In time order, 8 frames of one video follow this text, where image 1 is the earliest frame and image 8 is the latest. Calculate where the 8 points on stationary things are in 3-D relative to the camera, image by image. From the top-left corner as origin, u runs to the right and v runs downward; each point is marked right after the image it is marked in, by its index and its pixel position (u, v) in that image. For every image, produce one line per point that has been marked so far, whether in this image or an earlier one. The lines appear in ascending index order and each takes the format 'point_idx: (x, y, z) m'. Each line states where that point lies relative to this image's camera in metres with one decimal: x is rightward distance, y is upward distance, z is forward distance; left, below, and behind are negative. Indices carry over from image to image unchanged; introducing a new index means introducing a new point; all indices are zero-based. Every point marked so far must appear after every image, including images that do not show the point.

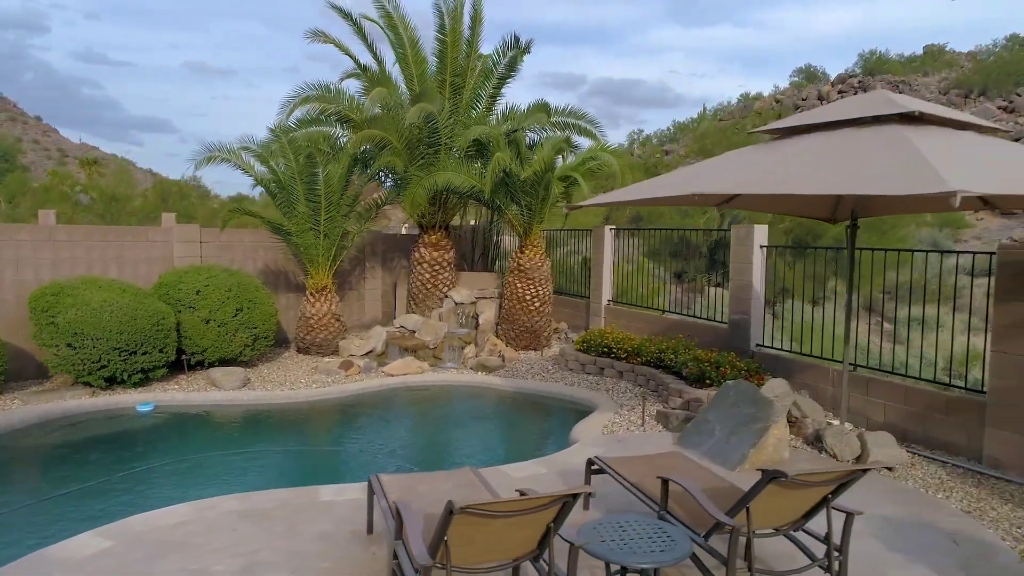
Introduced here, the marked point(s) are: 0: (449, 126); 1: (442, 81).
0: (-0.8, +1.9, +8.6) m
1: (-0.9, +2.5, +8.8) m
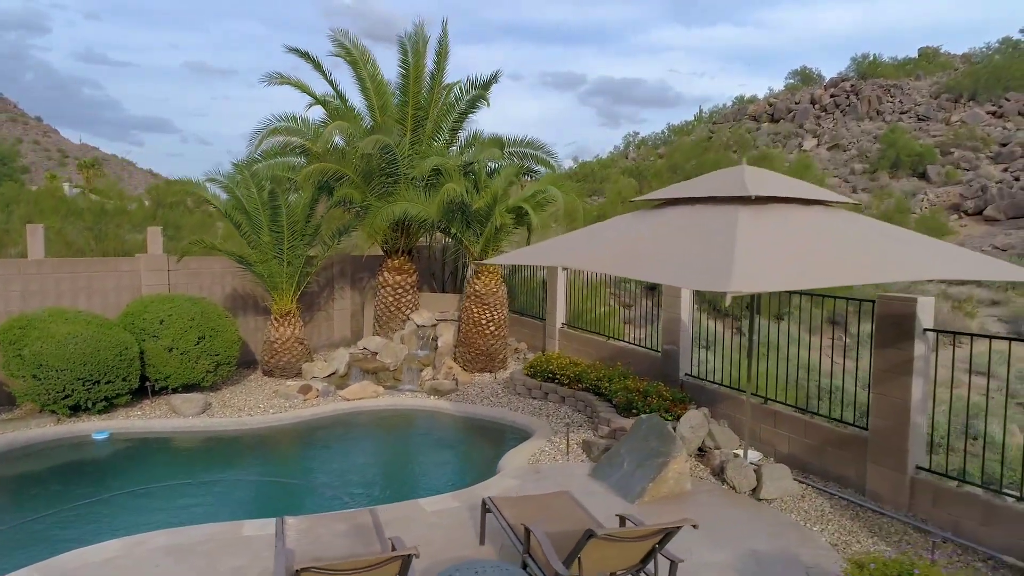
0: (-1.3, +1.6, +8.9) m
1: (-1.4, +2.2, +9.2) m
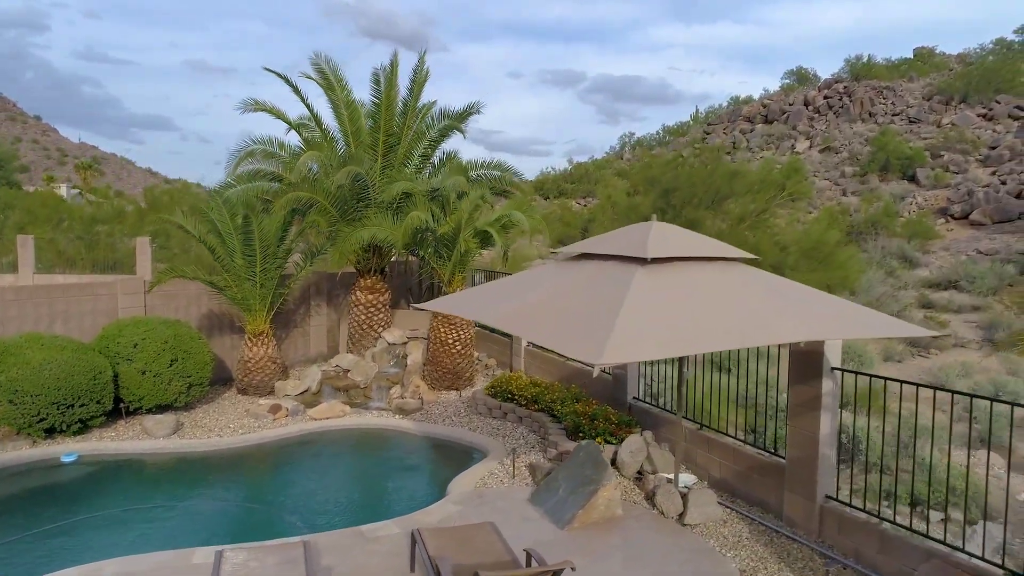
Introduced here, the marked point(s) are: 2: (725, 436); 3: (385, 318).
0: (-1.8, +1.3, +9.2) m
1: (-1.8, +2.0, +9.5) m
2: (+1.7, -1.2, +5.8) m
3: (-1.8, -0.4, +10.0) m
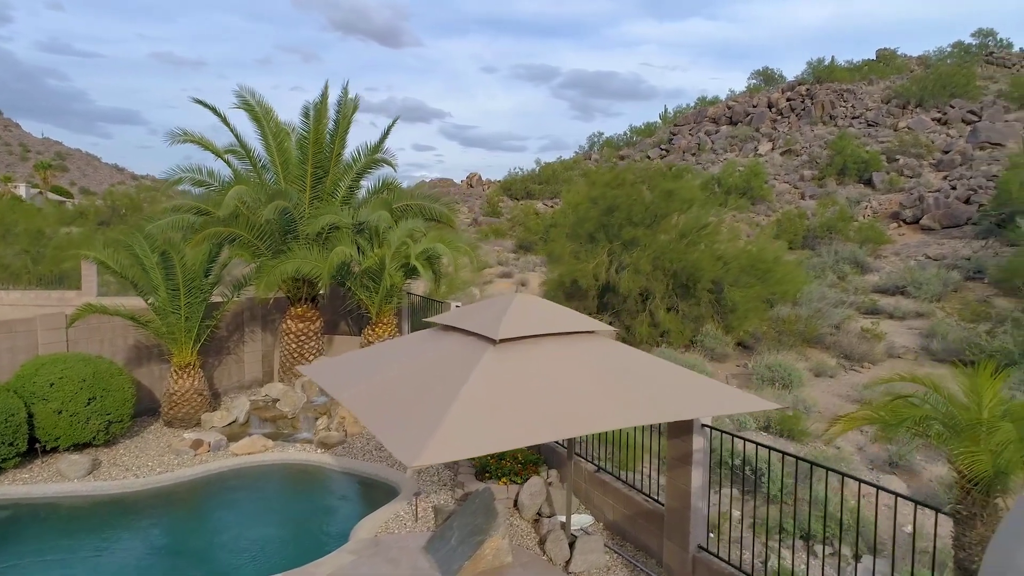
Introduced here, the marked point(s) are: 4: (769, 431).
0: (-2.7, +0.9, +9.3) m
1: (-2.8, +1.6, +9.5) m
2: (+0.9, -1.6, +6.0) m
3: (-2.7, -0.8, +10.1) m
4: (+3.6, -2.0, +10.0) m
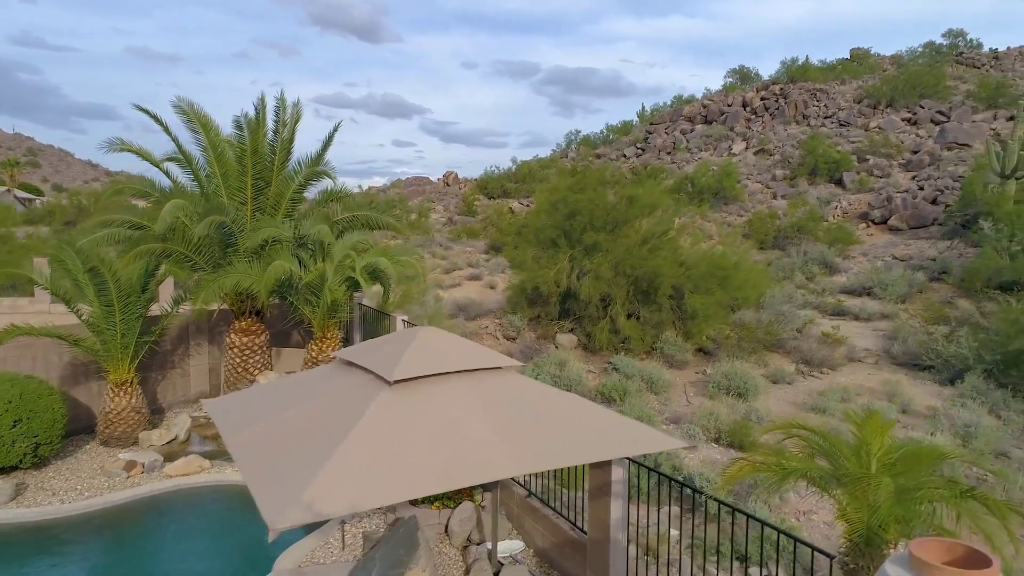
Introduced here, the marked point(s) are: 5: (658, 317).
0: (-3.4, +0.7, +9.1) m
1: (-3.5, +1.4, +9.3) m
2: (+0.3, -1.8, +5.9) m
3: (-3.4, -1.0, +9.9) m
4: (+2.9, -2.1, +9.9) m
5: (+3.0, -0.6, +14.9) m
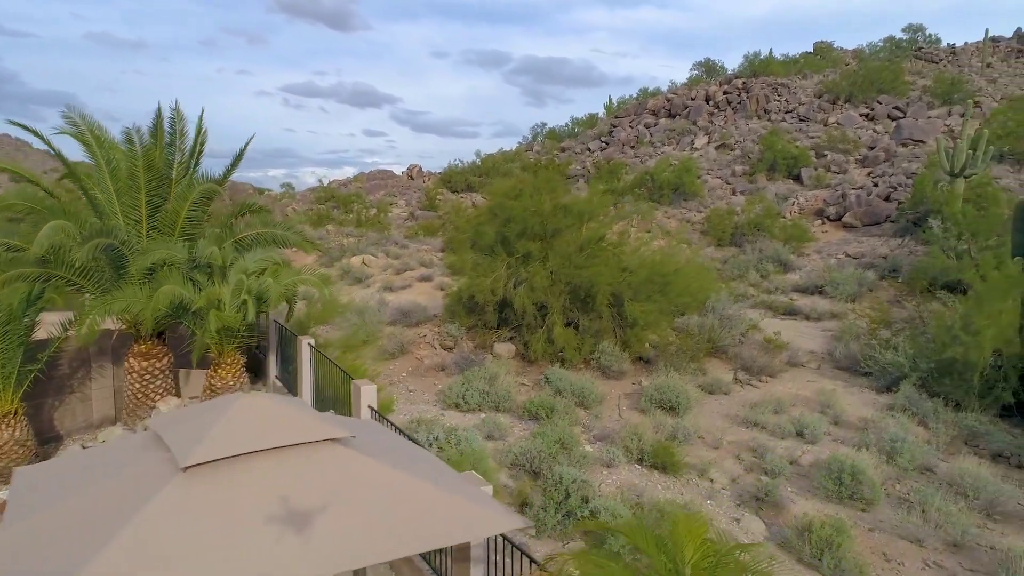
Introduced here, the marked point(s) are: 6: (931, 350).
0: (-4.5, +0.4, +8.6) m
1: (-4.6, +1.1, +8.8) m
2: (-0.7, -2.1, +5.6) m
3: (-4.6, -1.3, +9.4) m
4: (+1.8, -2.4, +9.7) m
5: (+1.7, -0.8, +14.6) m
6: (+8.2, -1.2, +14.0) m
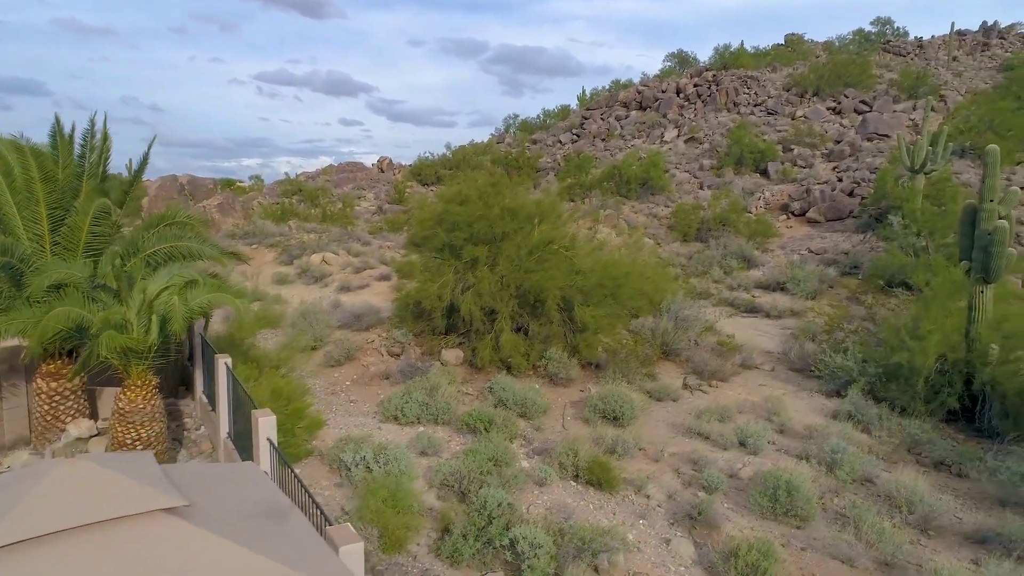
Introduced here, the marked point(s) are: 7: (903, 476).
0: (-5.4, +0.2, +8.1) m
1: (-5.5, +0.9, +8.3) m
2: (-1.4, -2.3, +5.3) m
3: (-5.4, -1.5, +9.0) m
4: (+0.9, -2.5, +9.5) m
5: (+0.7, -0.9, +14.4) m
6: (+7.2, -1.3, +13.9) m
7: (+5.6, -2.7, +10.3) m
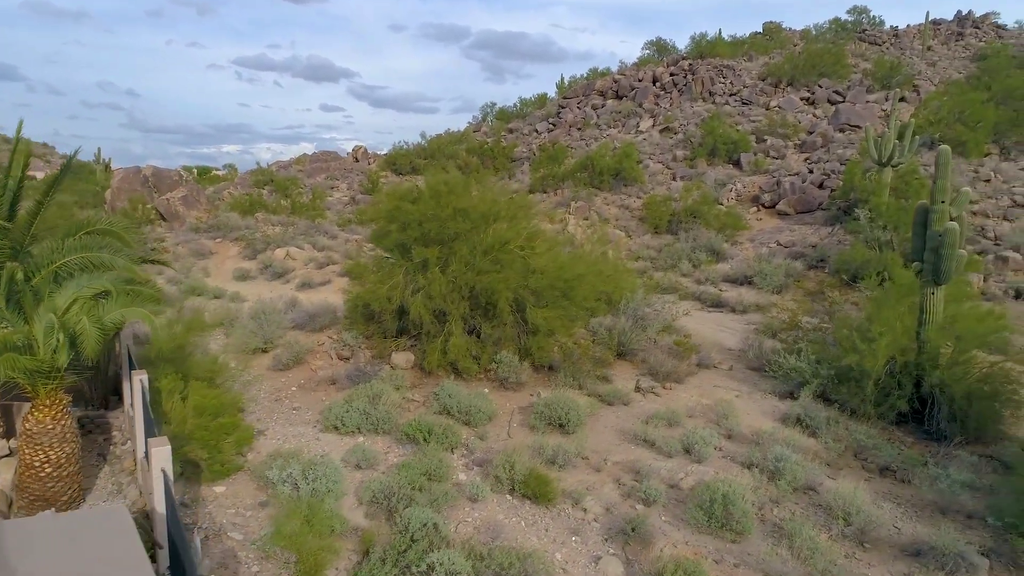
0: (-6.2, +0.1, +7.7) m
1: (-6.3, +0.7, +7.9) m
2: (-2.2, -2.5, +5.0) m
3: (-6.3, -1.6, +8.6) m
4: (0.0, -2.7, +9.3) m
5: (-0.3, -0.9, +14.1) m
6: (+6.2, -1.3, +13.9) m
7: (+4.8, -2.8, +10.2) m
